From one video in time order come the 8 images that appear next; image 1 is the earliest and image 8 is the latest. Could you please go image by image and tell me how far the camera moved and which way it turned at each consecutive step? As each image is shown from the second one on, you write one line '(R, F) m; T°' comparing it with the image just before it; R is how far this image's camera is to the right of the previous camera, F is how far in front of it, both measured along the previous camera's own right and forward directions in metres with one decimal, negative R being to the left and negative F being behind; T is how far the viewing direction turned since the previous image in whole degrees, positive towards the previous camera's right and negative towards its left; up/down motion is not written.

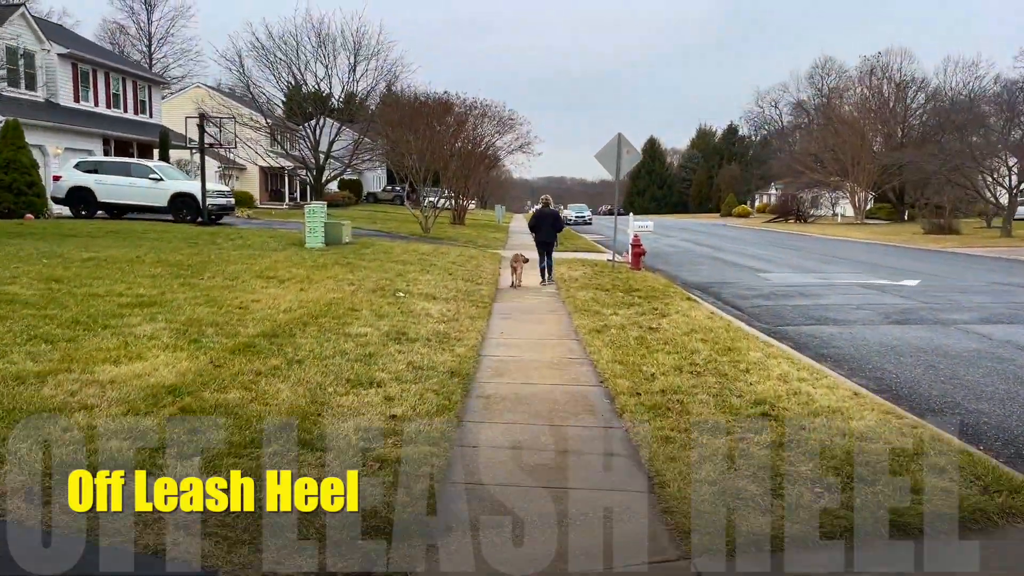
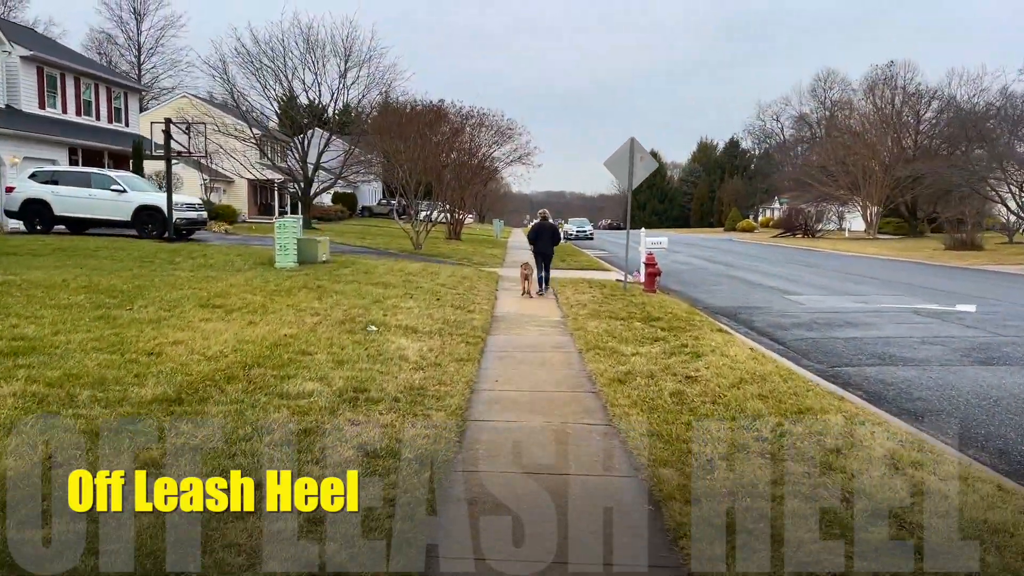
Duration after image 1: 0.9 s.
(0.0, +1.9) m; 0°
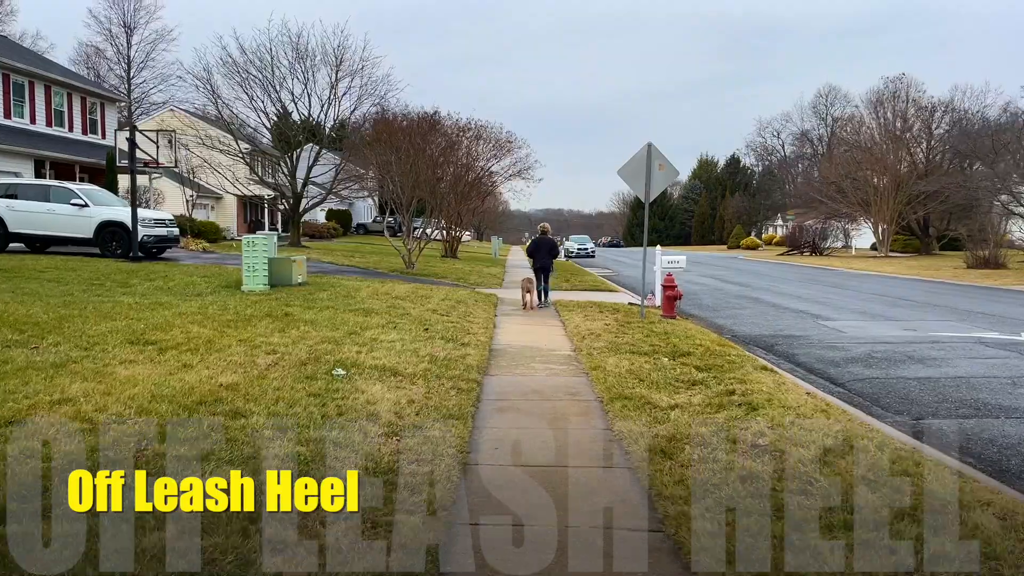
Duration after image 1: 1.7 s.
(0.0, +1.7) m; 0°
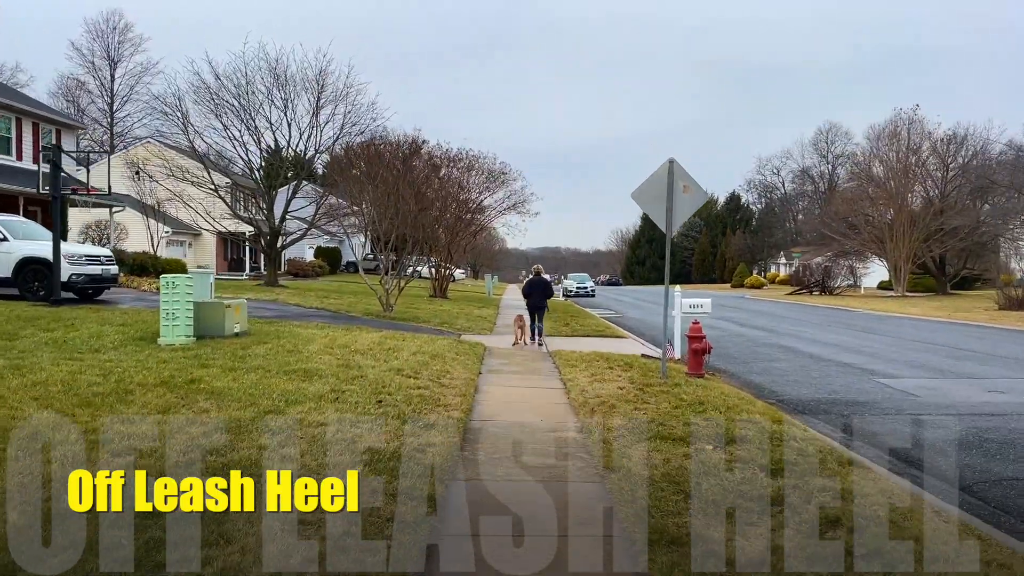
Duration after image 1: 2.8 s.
(+0.1, +2.5) m; 0°
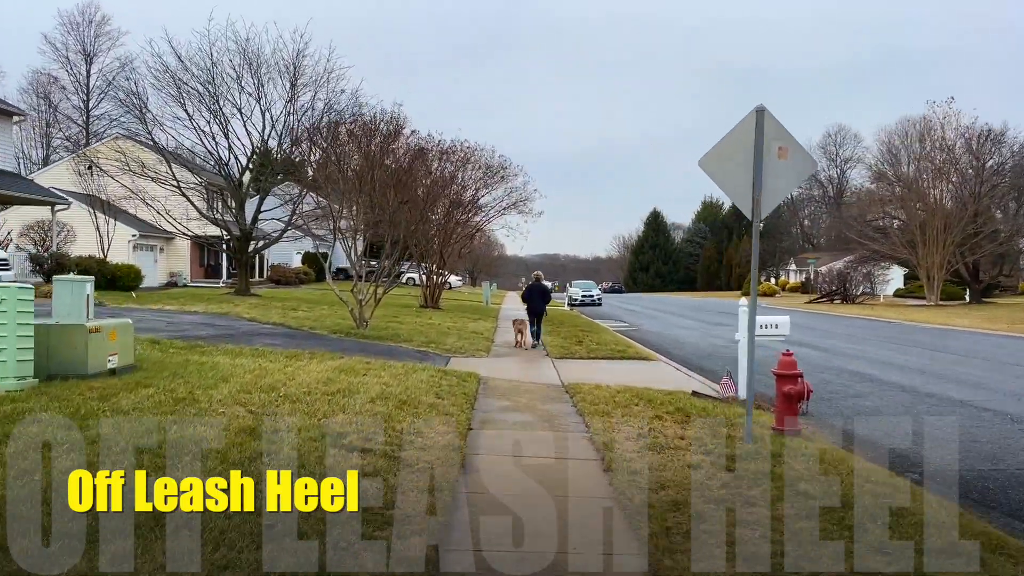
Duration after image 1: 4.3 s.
(-0.1, +3.3) m; 0°
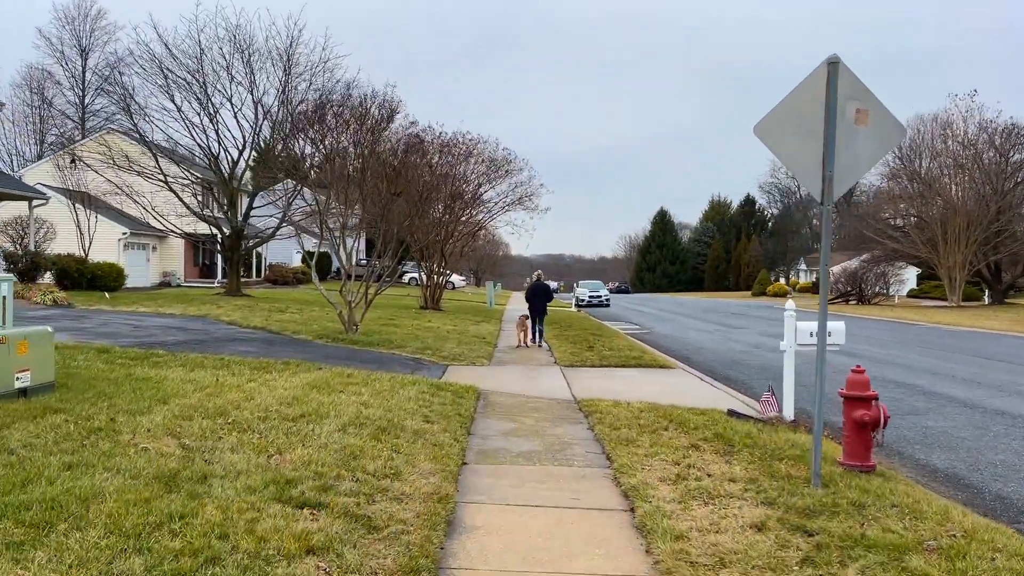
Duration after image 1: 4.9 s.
(0.0, +1.4) m; 0°
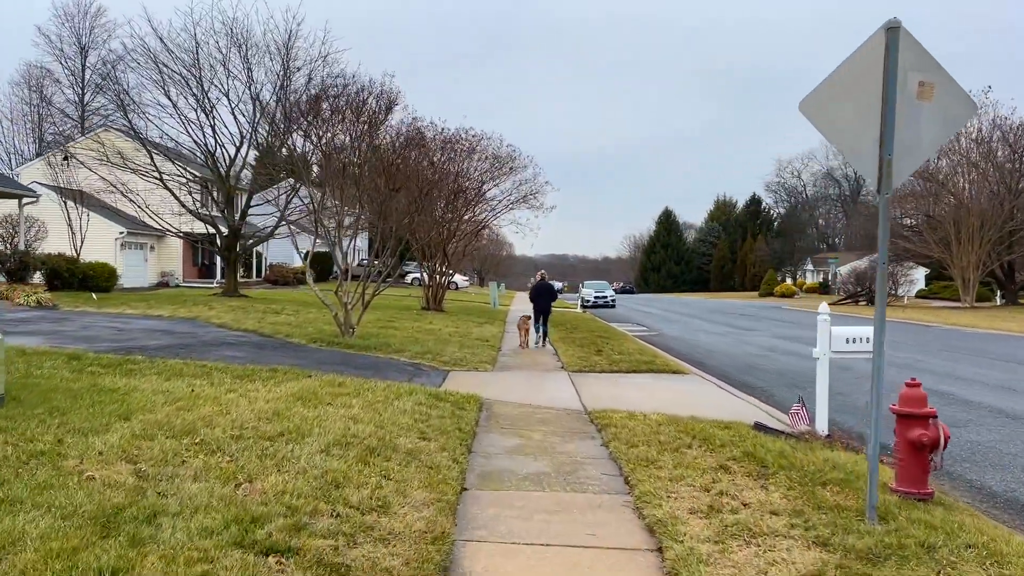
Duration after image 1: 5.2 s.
(0.0, +0.7) m; 0°
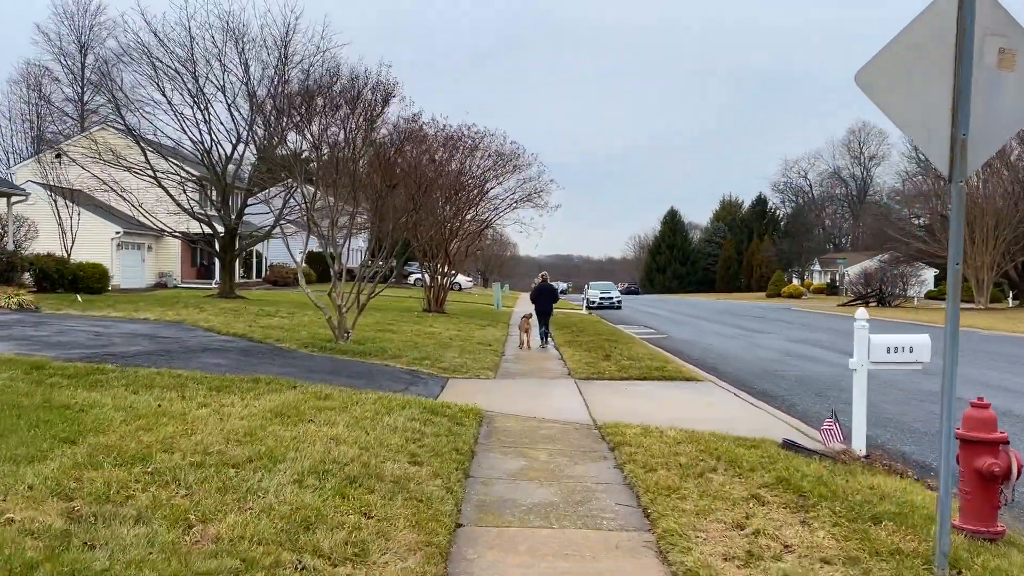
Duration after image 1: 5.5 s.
(0.0, +0.7) m; 0°
